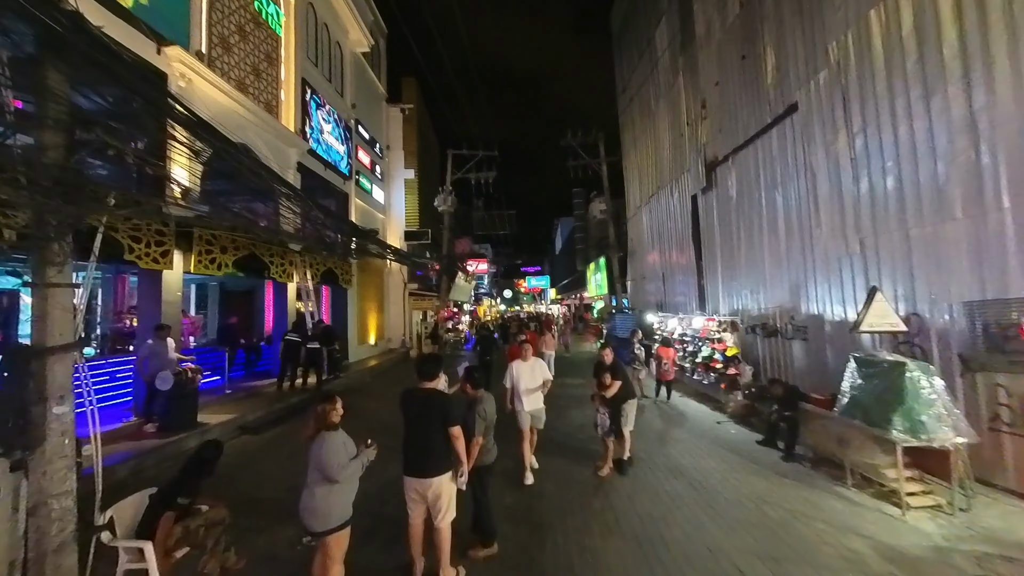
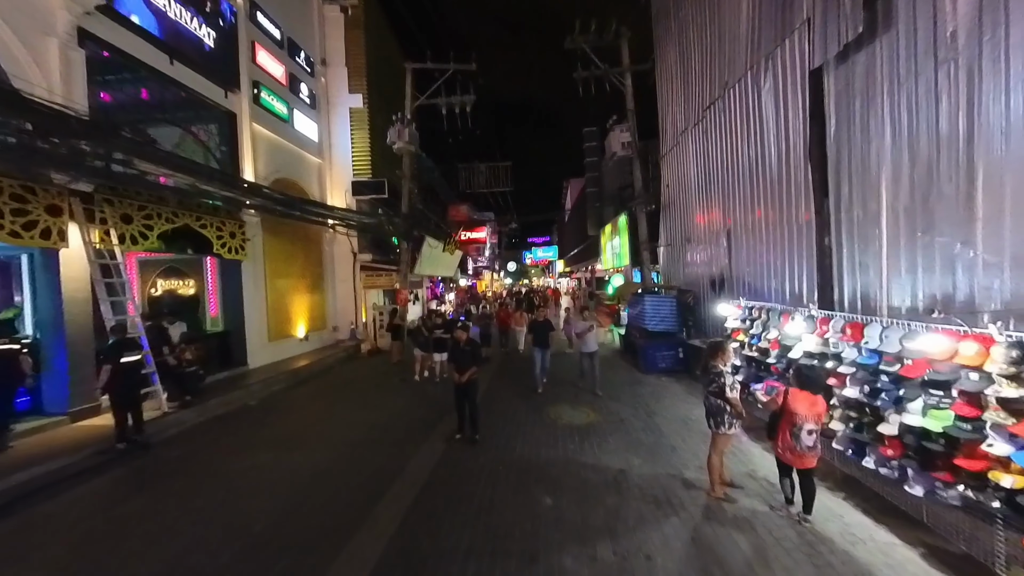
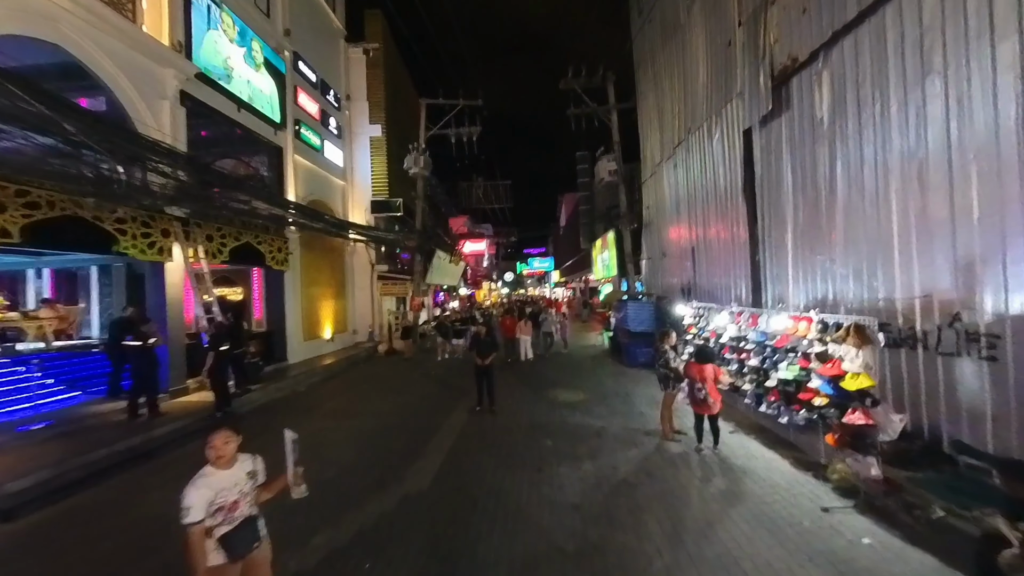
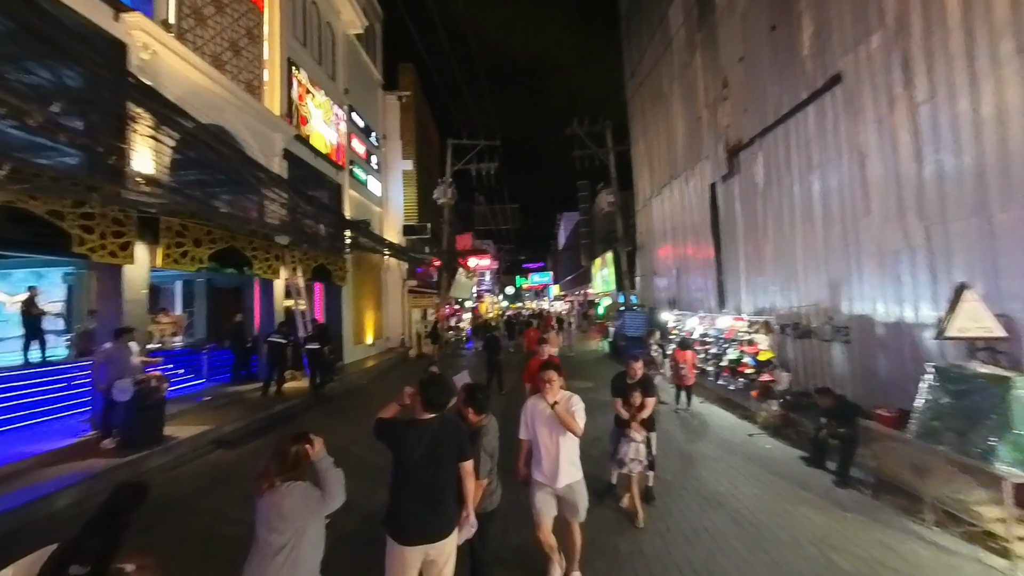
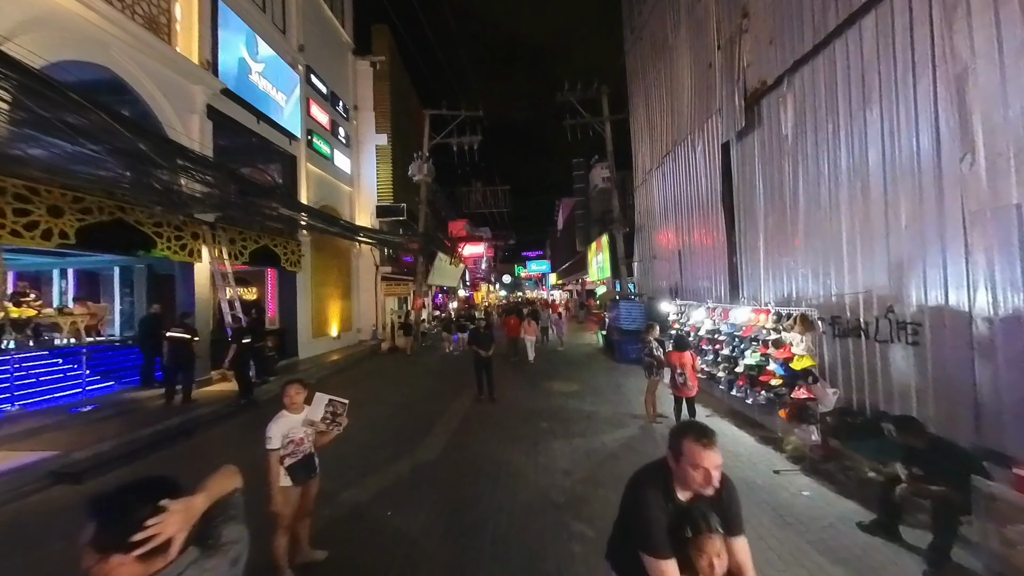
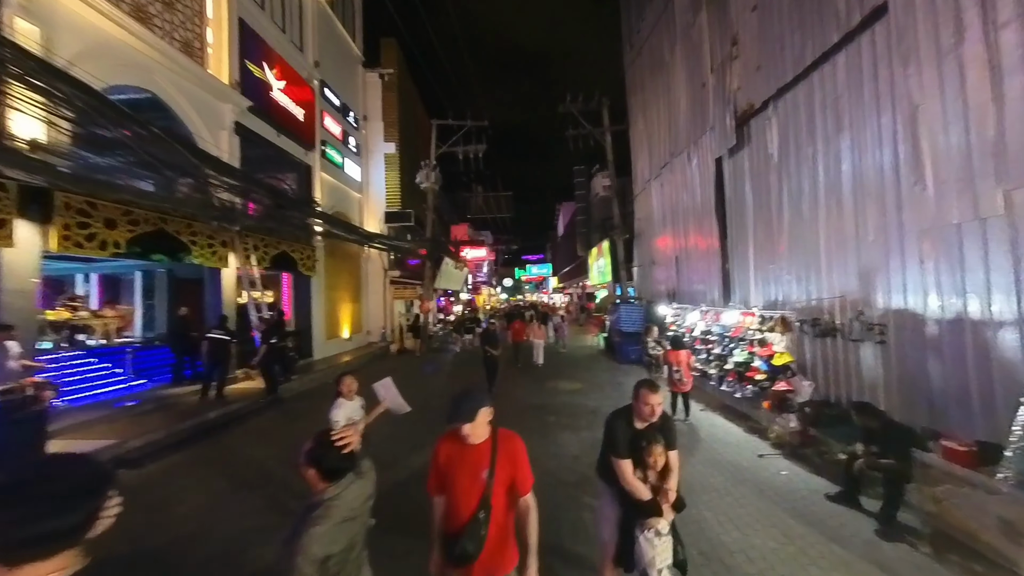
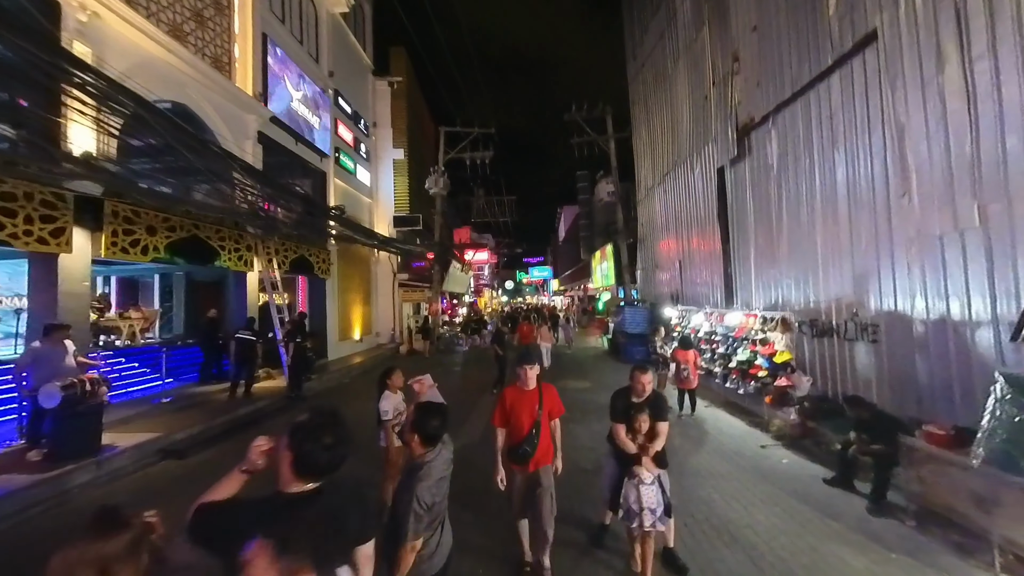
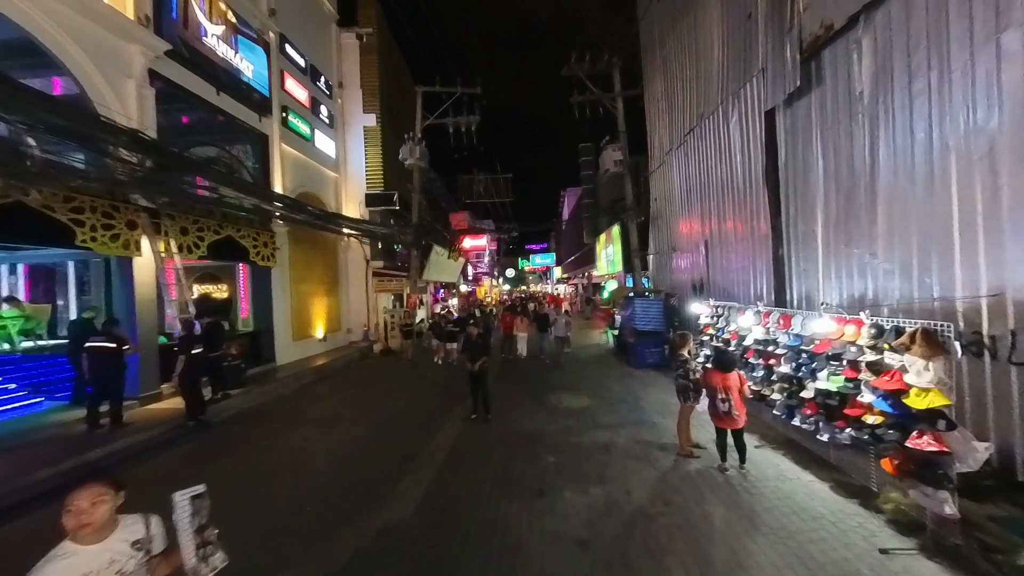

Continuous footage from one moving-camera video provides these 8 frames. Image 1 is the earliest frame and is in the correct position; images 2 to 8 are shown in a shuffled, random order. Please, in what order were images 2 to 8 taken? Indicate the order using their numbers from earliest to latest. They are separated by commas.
4, 7, 6, 5, 3, 8, 2
